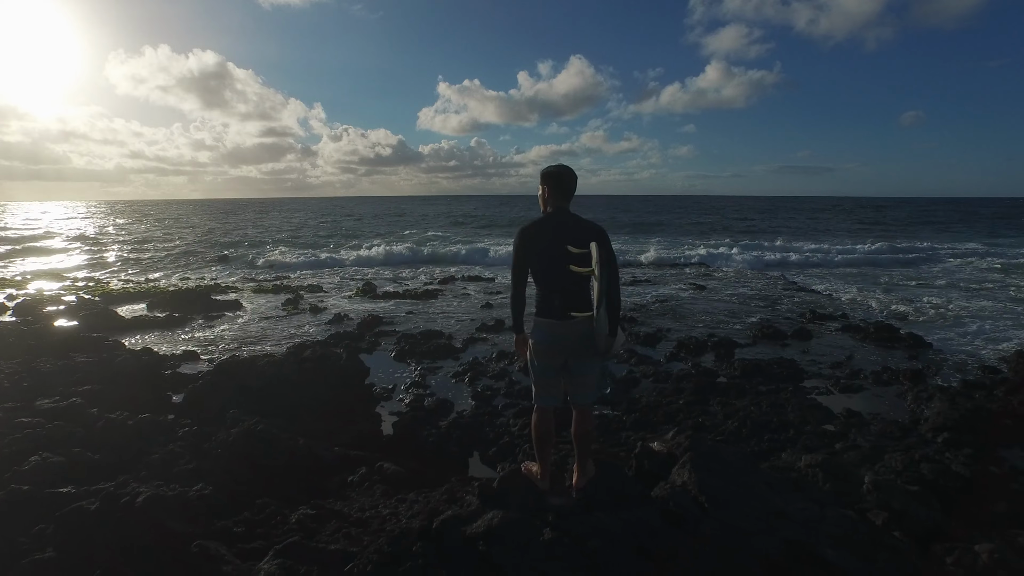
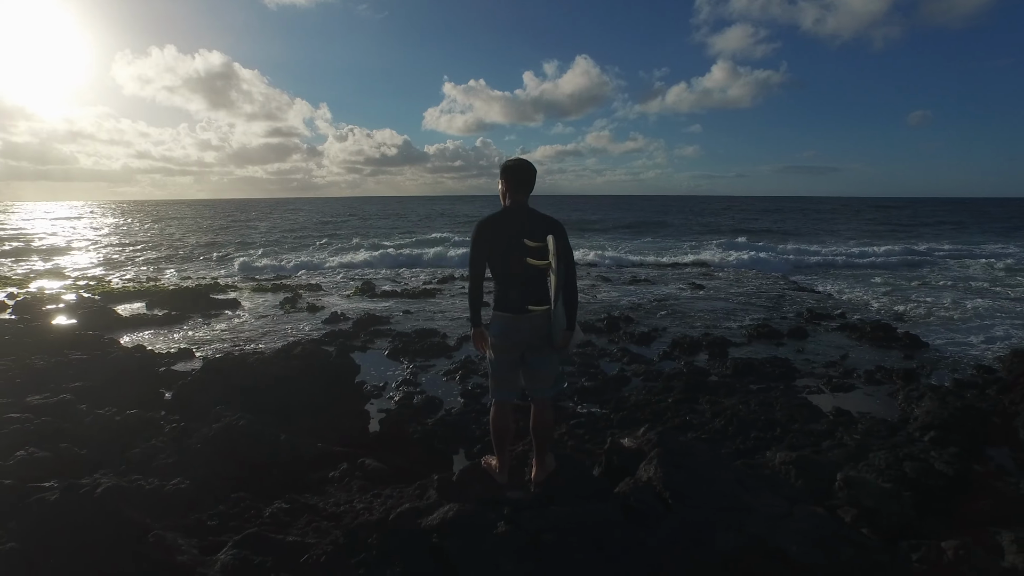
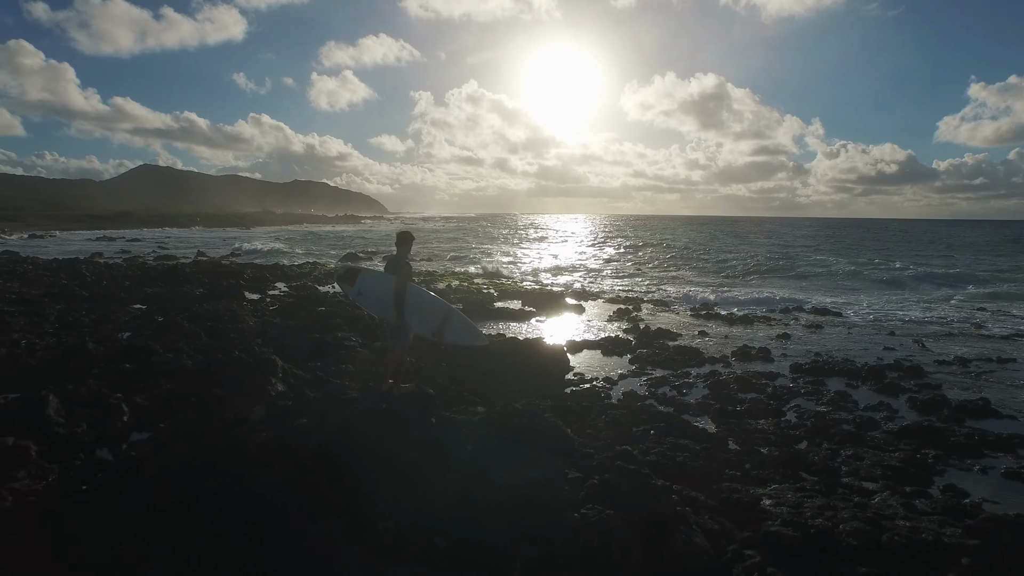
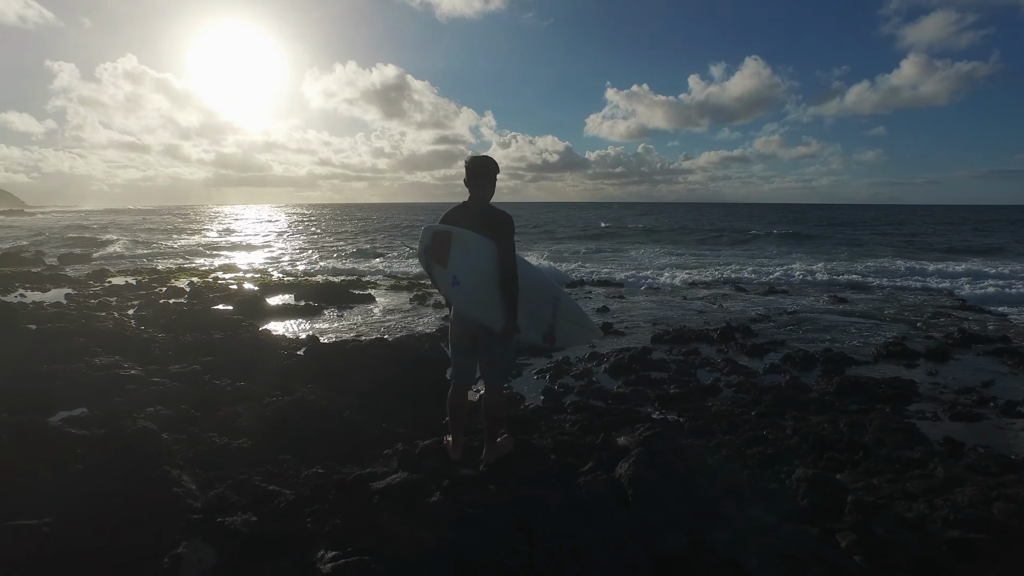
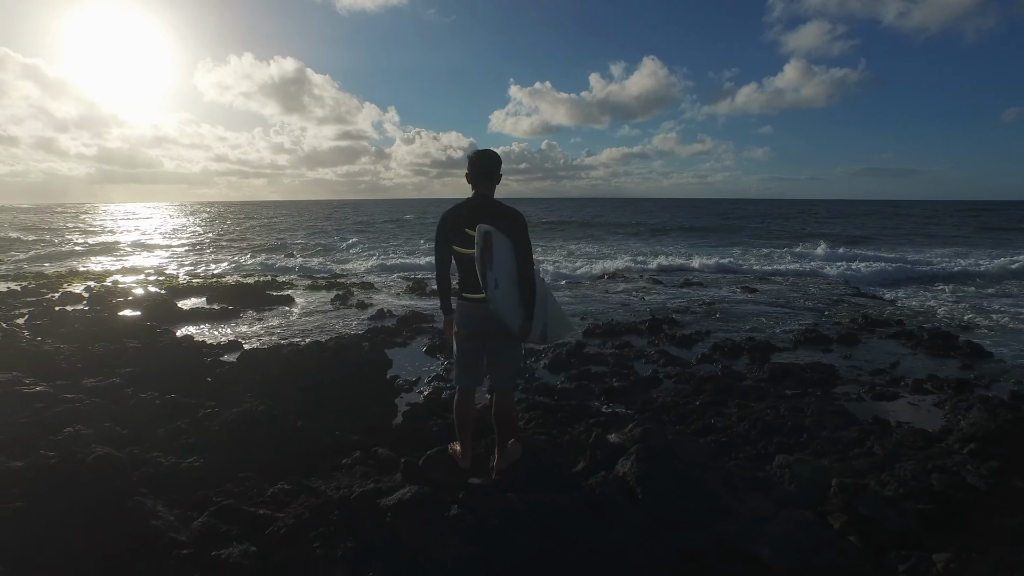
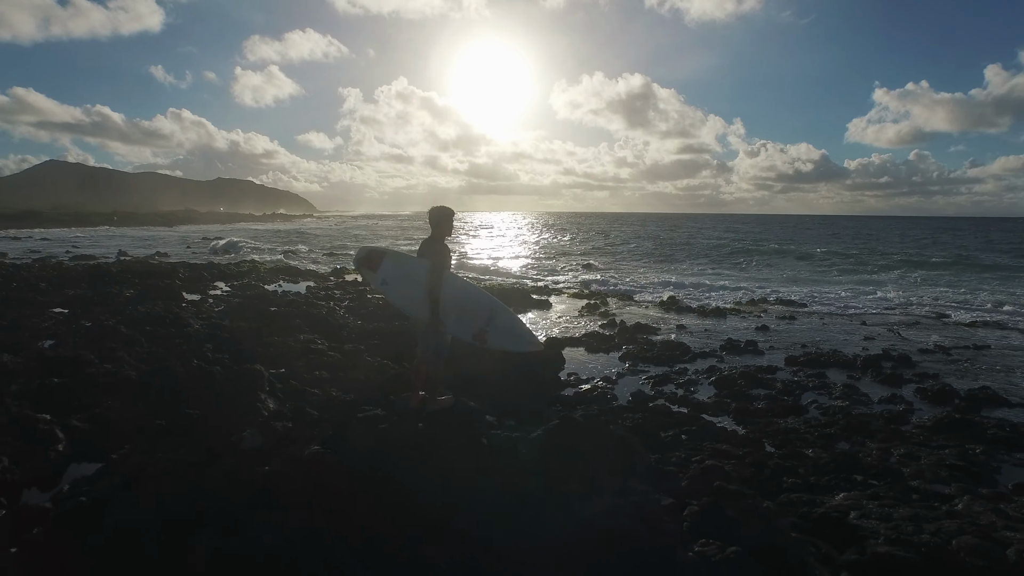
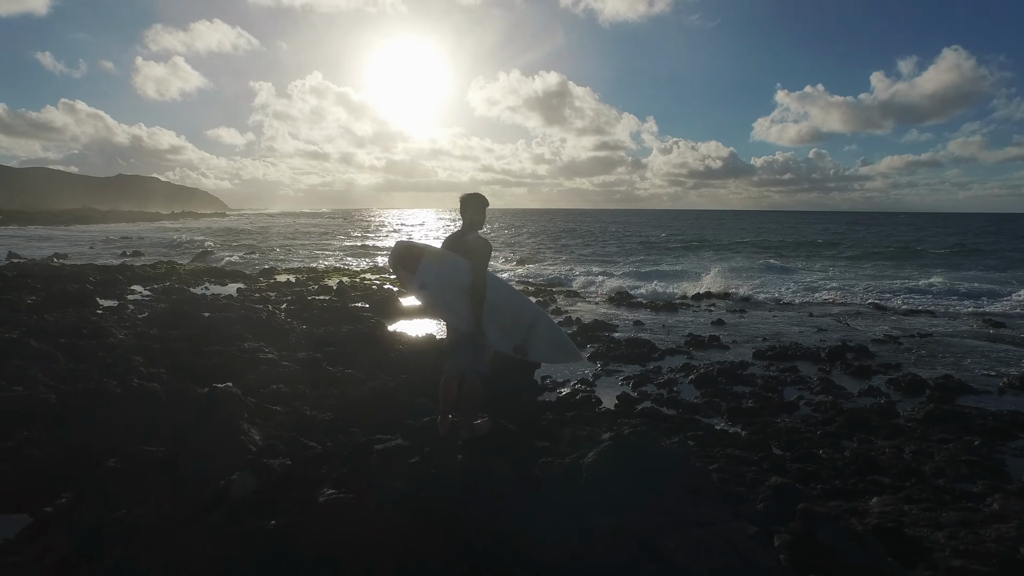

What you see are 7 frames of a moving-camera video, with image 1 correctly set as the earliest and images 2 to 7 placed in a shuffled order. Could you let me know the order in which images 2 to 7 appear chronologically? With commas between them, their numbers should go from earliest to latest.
2, 5, 4, 7, 6, 3
